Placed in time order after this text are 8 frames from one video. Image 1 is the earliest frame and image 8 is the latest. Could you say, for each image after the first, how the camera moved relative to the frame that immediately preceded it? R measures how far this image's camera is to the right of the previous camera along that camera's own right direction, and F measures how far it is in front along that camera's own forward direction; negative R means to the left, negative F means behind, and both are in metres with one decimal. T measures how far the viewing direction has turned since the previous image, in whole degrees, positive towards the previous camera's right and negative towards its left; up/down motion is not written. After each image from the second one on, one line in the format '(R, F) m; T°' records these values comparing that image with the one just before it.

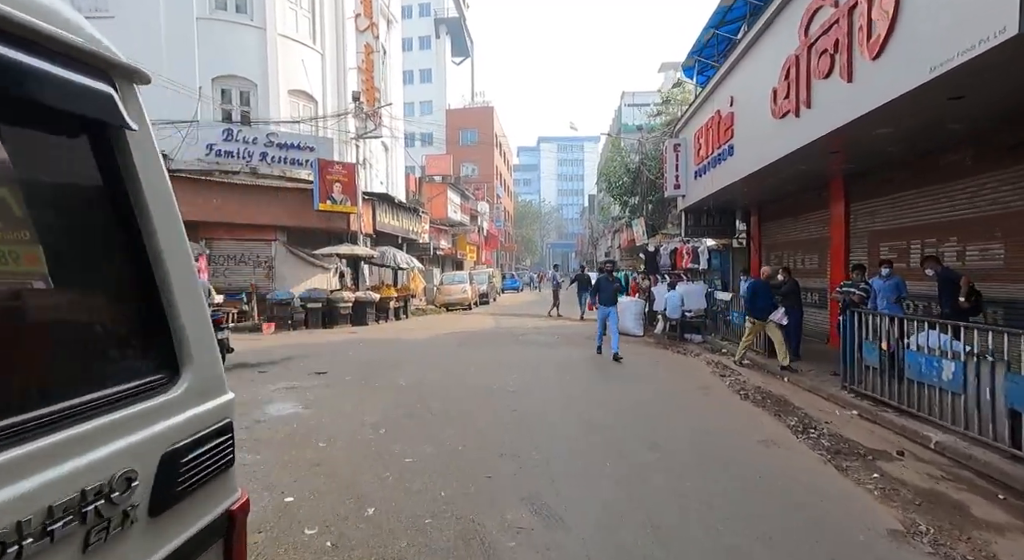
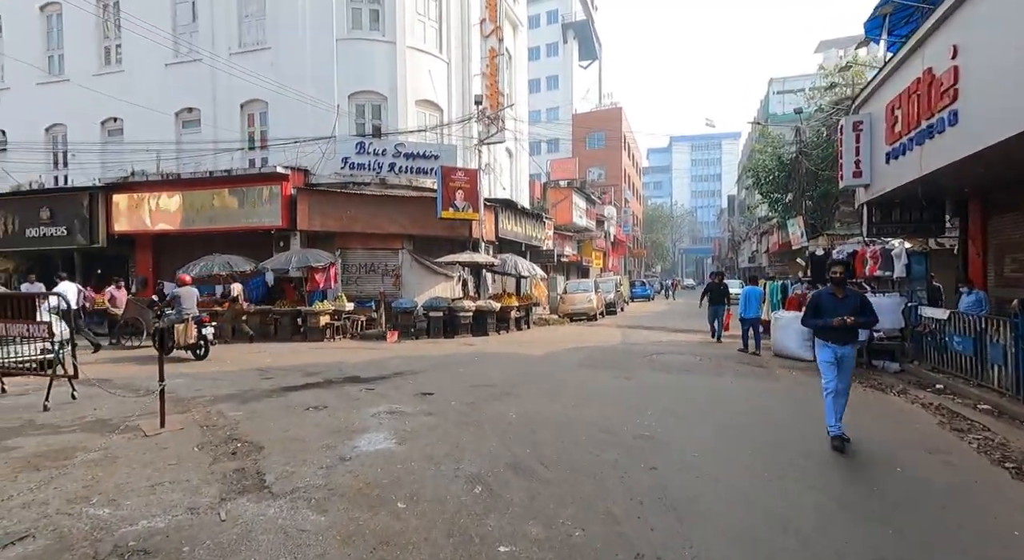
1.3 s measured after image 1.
(-0.1, +1.2) m; -13°
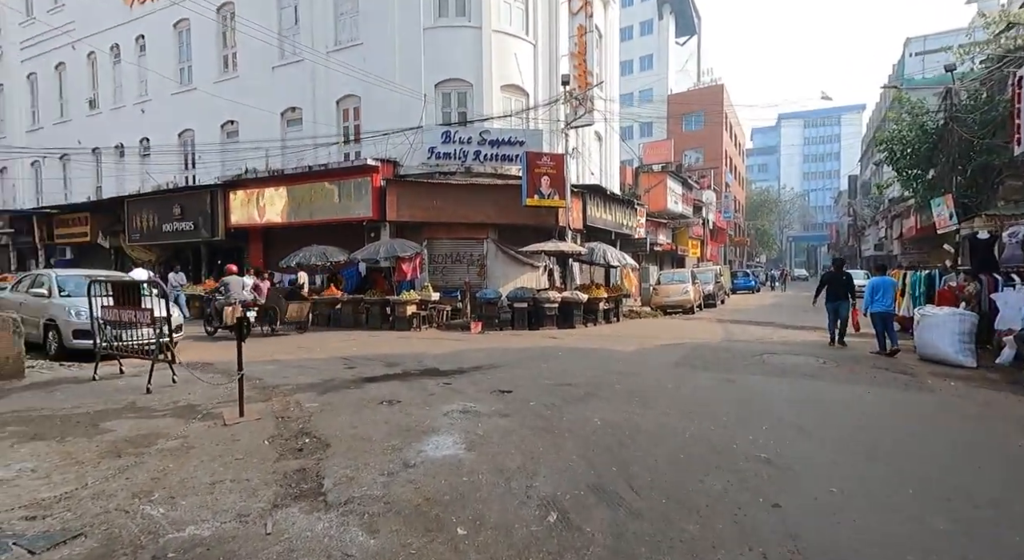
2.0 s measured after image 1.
(0.0, +0.6) m; -9°
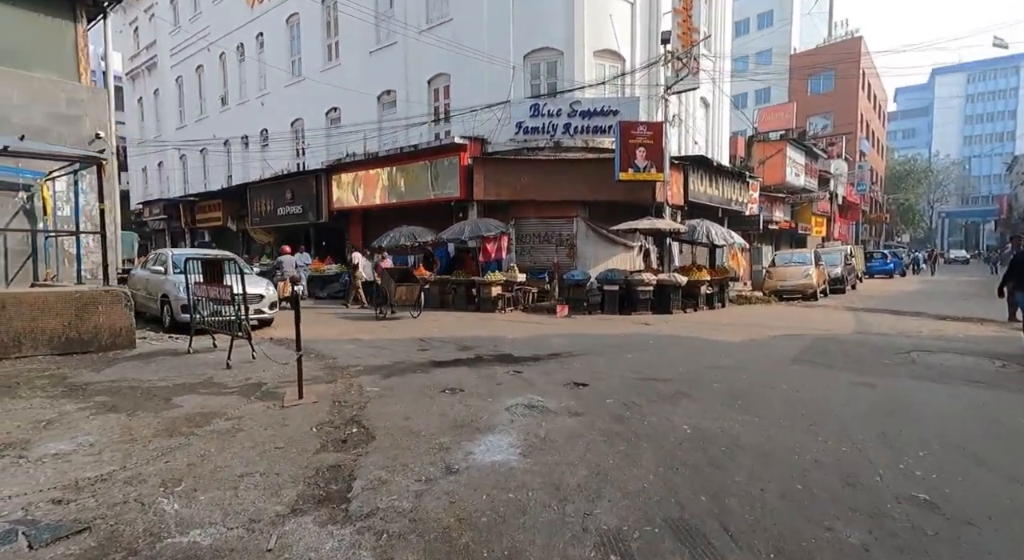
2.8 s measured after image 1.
(+0.2, +0.8) m; -10°
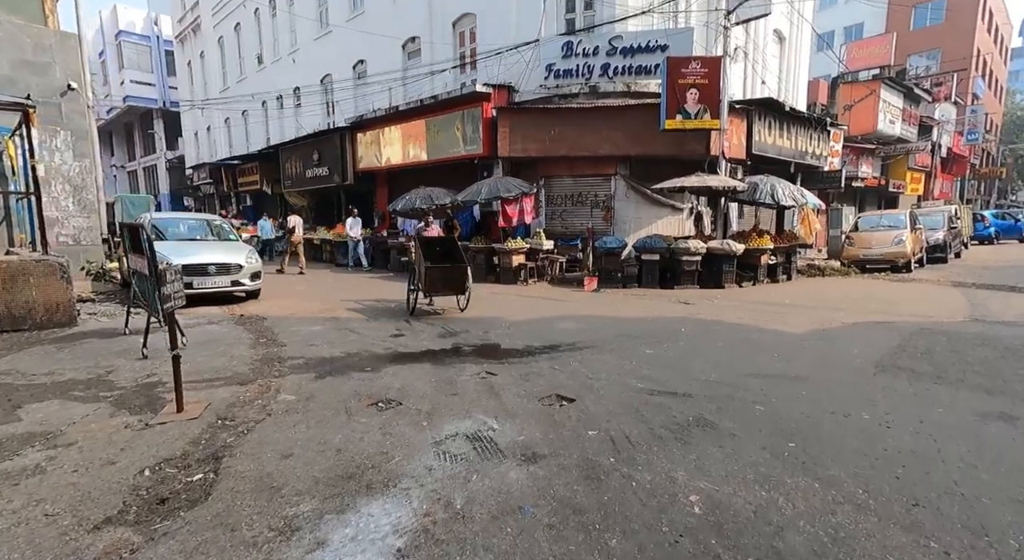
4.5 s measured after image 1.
(+0.8, +1.7) m; -6°
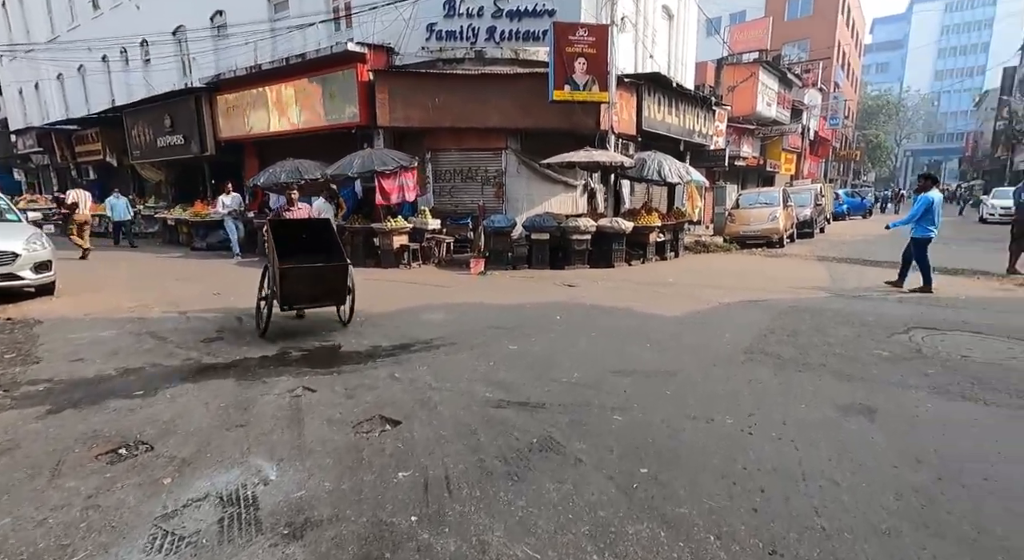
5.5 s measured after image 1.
(+0.7, +0.8) m; +9°
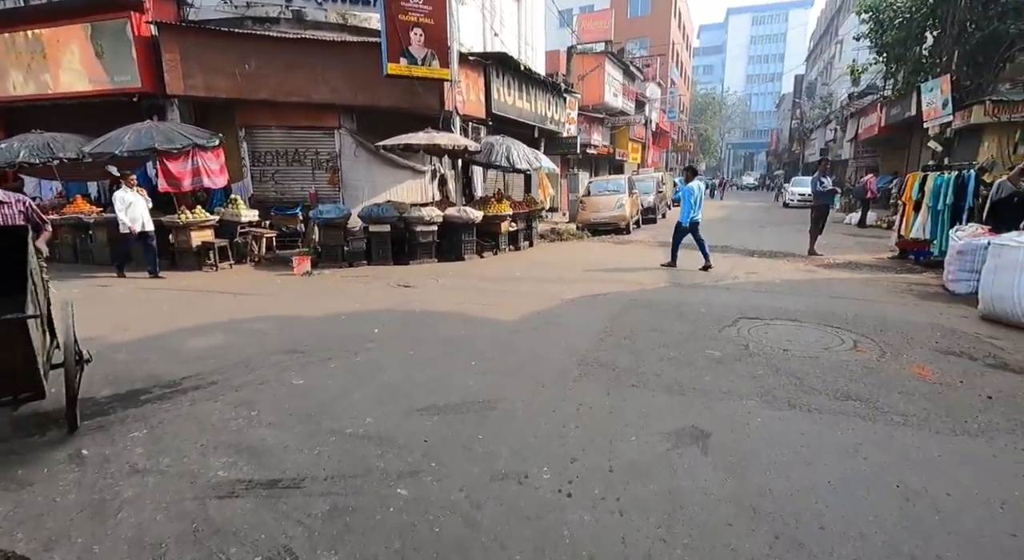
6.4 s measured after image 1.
(+0.7, +1.0) m; +13°
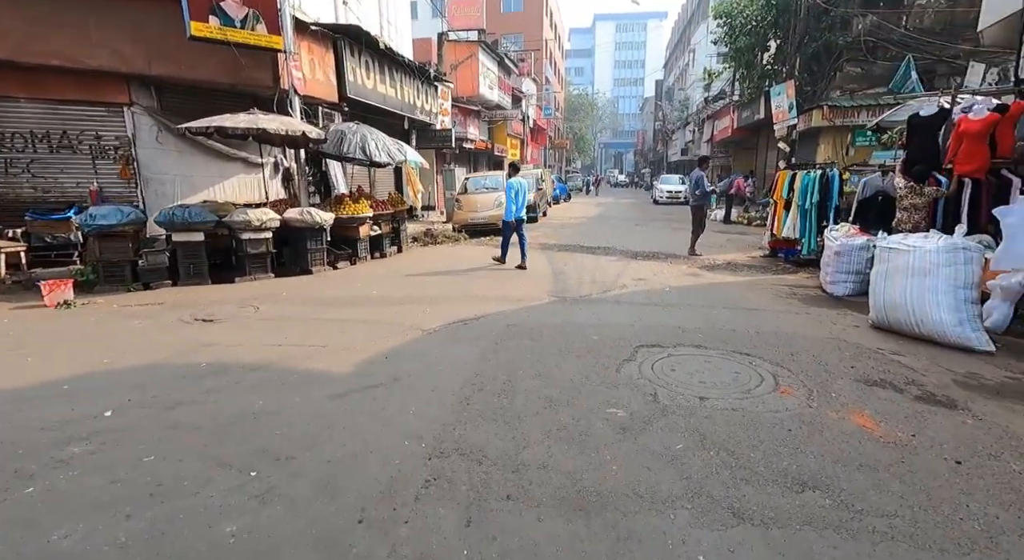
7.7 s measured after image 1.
(+0.5, +1.9) m; +12°
